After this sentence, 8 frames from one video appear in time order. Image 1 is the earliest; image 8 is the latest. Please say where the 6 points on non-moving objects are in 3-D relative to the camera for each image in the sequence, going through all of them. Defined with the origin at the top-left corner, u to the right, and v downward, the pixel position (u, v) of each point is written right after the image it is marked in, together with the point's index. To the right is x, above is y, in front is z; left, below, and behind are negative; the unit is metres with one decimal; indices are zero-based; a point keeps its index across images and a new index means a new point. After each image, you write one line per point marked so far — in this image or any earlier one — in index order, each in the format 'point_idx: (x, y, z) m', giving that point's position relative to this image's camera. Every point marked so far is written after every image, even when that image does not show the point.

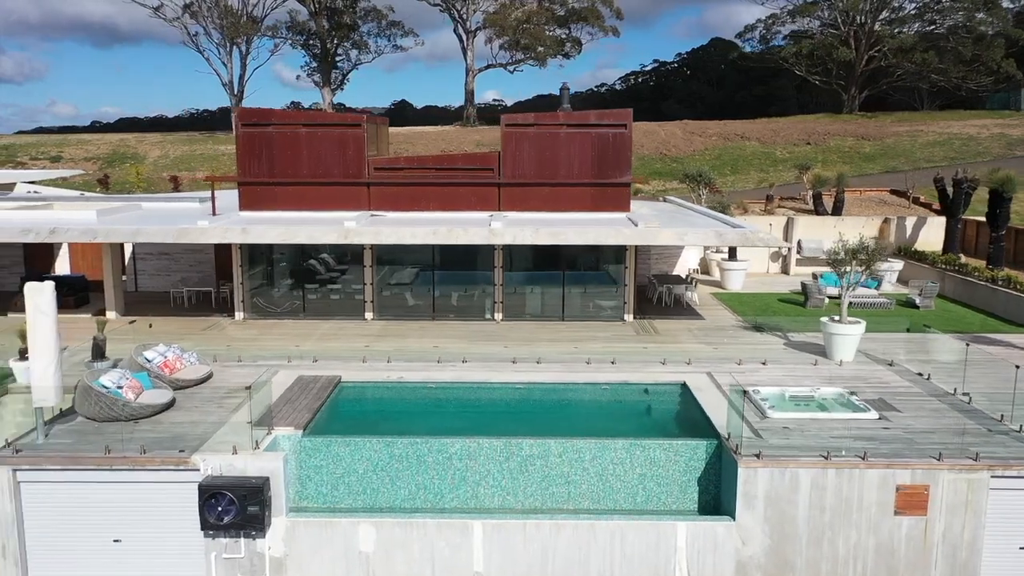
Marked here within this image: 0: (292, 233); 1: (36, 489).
0: (-4.6, +1.2, +18.2) m
1: (-6.6, -2.8, +11.9) m
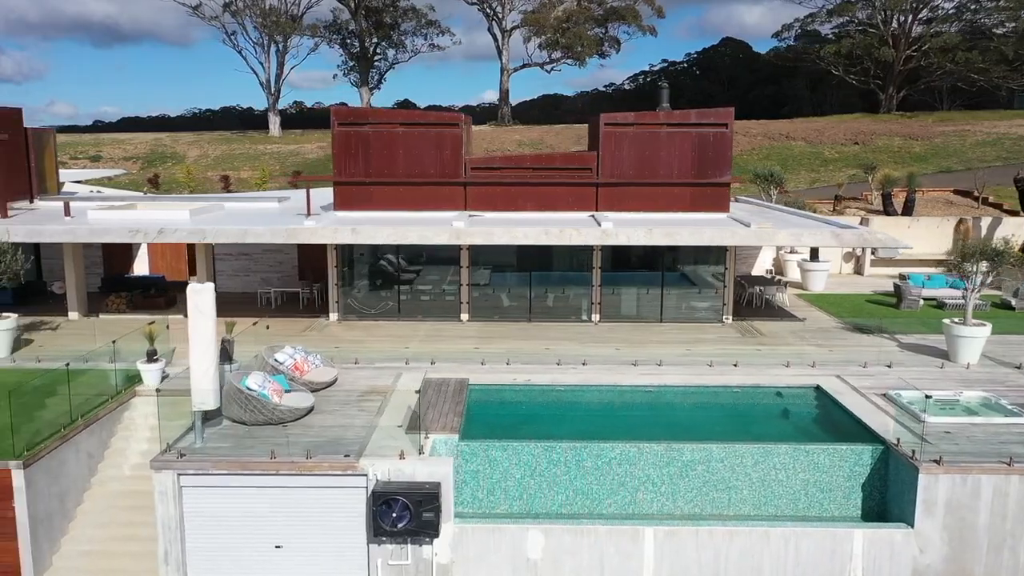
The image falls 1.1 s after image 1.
0: (-2.2, +1.2, +18.0) m
1: (-4.3, -2.8, +11.7) m
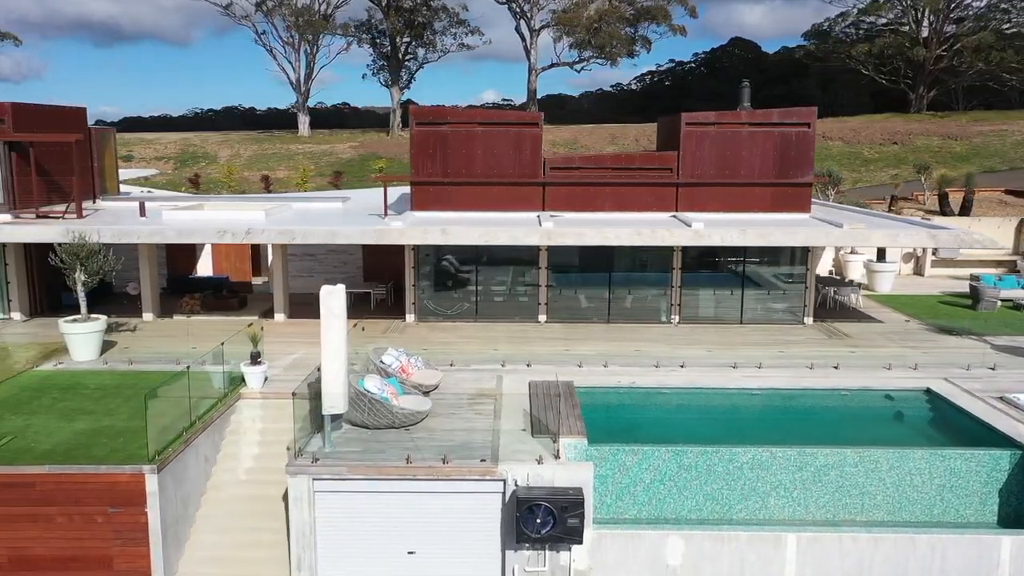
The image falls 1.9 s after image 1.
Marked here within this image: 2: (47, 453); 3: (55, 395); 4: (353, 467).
0: (-0.3, +1.1, +17.8) m
1: (-2.4, -2.8, +11.5) m
2: (-6.4, -2.3, +11.9) m
3: (-7.8, -1.8, +14.5) m
4: (-2.1, -2.4, +11.4) m
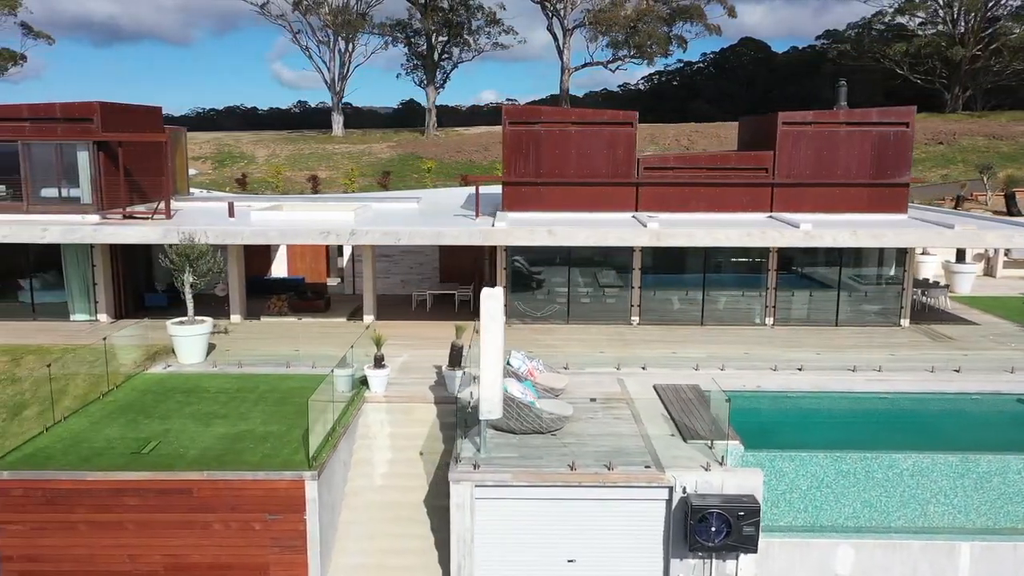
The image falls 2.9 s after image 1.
0: (+1.9, +1.1, +17.6) m
1: (-0.2, -2.9, +11.3) m
2: (-4.3, -2.3, +11.7) m
3: (-5.6, -1.9, +14.3) m
4: (+0.1, -2.4, +11.2) m
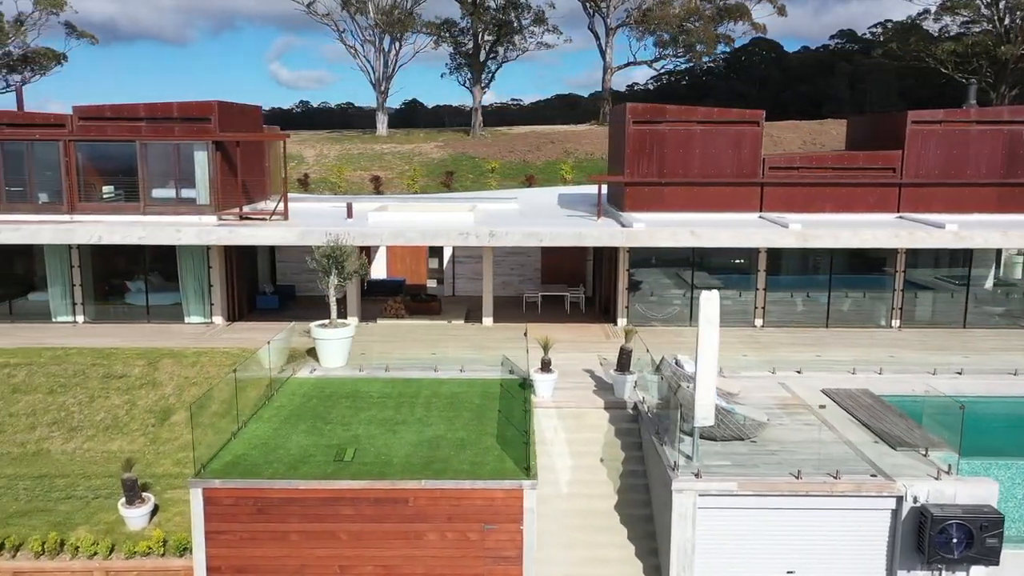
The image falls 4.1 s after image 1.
0: (+4.7, +1.1, +17.3) m
1: (+2.6, -2.9, +11.0) m
2: (-1.4, -2.4, +11.4) m
3: (-2.7, -1.9, +14.0) m
4: (+2.9, -2.5, +10.8) m
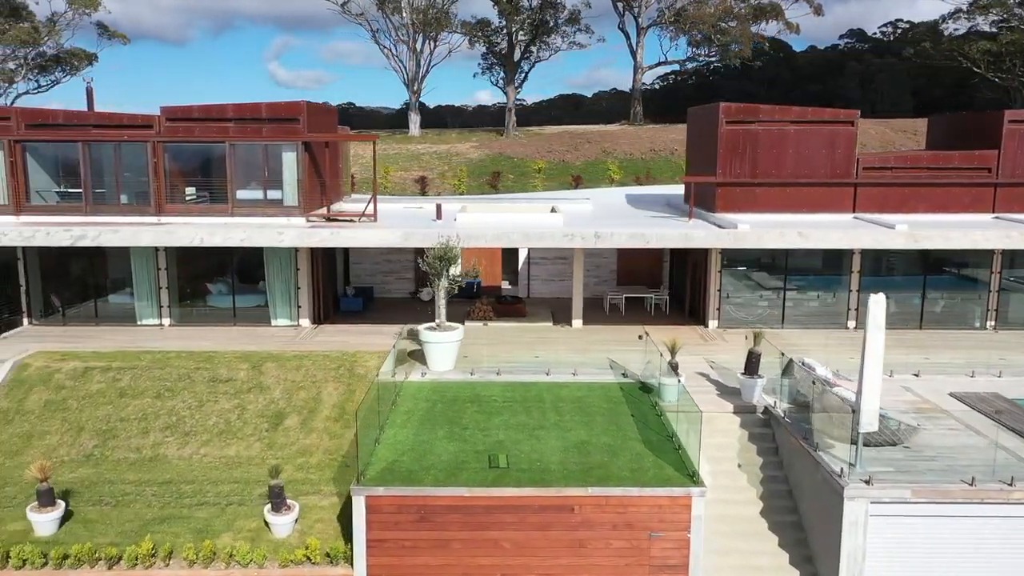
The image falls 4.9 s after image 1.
0: (+6.8, +1.0, +17.1) m
1: (+4.7, -3.0, +10.8) m
2: (+0.7, -2.4, +11.2) m
3: (-0.6, -2.0, +13.8) m
4: (+5.0, -2.5, +10.6) m
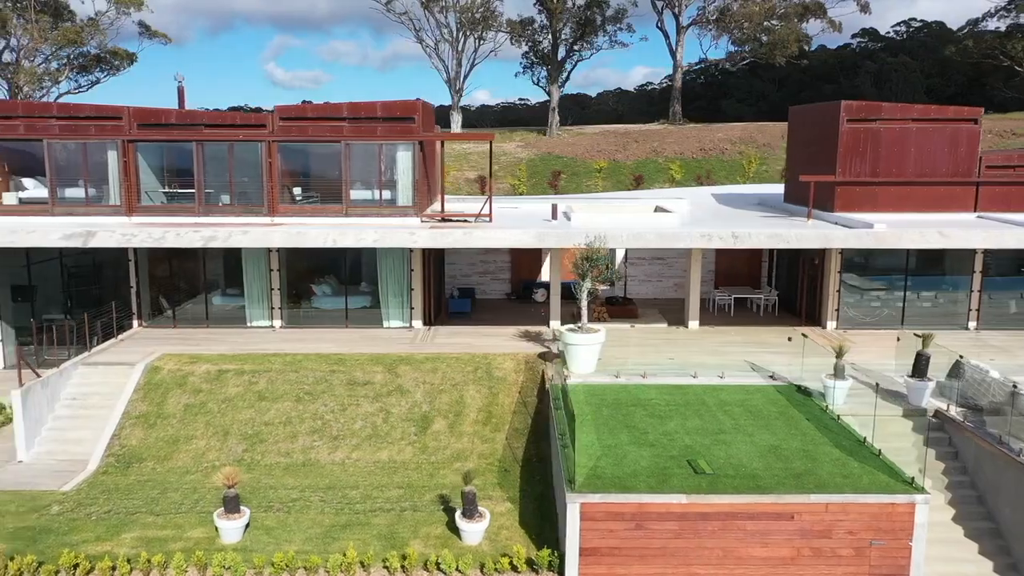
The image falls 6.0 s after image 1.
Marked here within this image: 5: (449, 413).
0: (+9.5, +1.0, +16.8) m
1: (+7.4, -3.0, +10.5) m
2: (+3.4, -2.4, +10.9) m
3: (+2.1, -2.0, +13.6) m
4: (+7.7, -2.5, +10.4) m
5: (-1.1, -2.2, +15.4) m
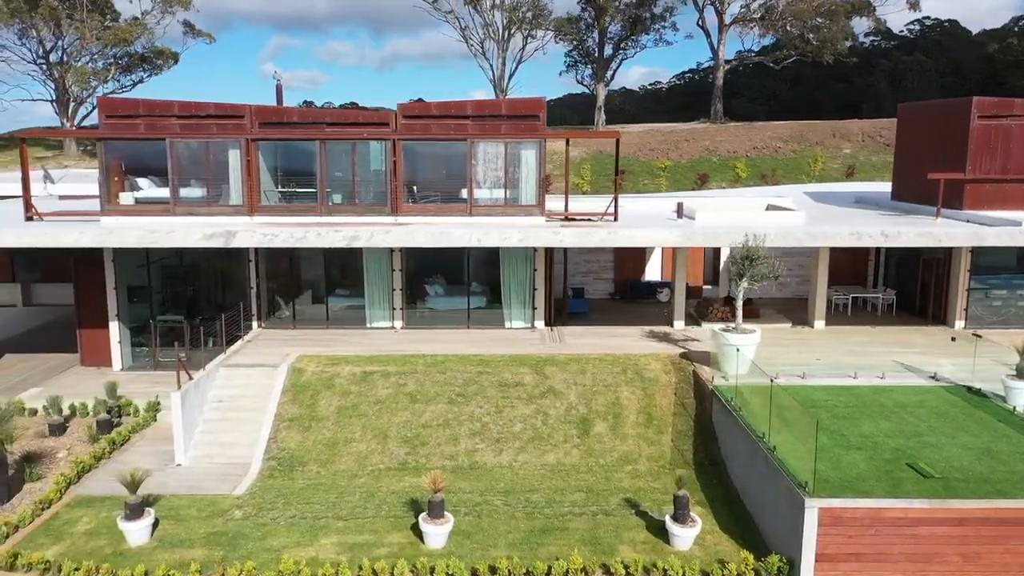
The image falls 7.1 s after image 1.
0: (+12.3, +1.0, +16.5) m
1: (+10.2, -3.0, +10.2) m
2: (+6.2, -2.4, +10.7) m
3: (+4.9, -2.0, +13.3) m
4: (+10.5, -2.5, +10.1) m
5: (+1.7, -2.2, +15.1) m
